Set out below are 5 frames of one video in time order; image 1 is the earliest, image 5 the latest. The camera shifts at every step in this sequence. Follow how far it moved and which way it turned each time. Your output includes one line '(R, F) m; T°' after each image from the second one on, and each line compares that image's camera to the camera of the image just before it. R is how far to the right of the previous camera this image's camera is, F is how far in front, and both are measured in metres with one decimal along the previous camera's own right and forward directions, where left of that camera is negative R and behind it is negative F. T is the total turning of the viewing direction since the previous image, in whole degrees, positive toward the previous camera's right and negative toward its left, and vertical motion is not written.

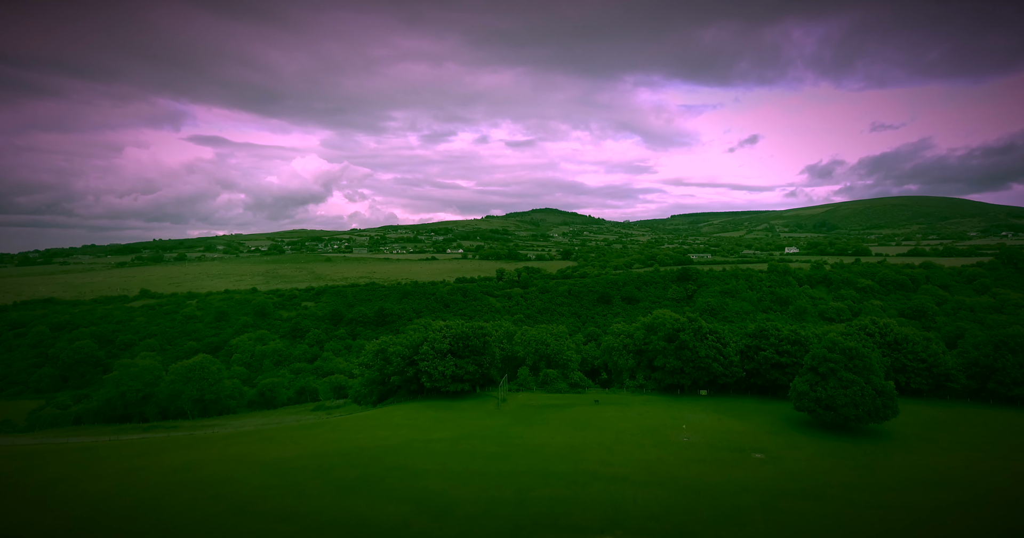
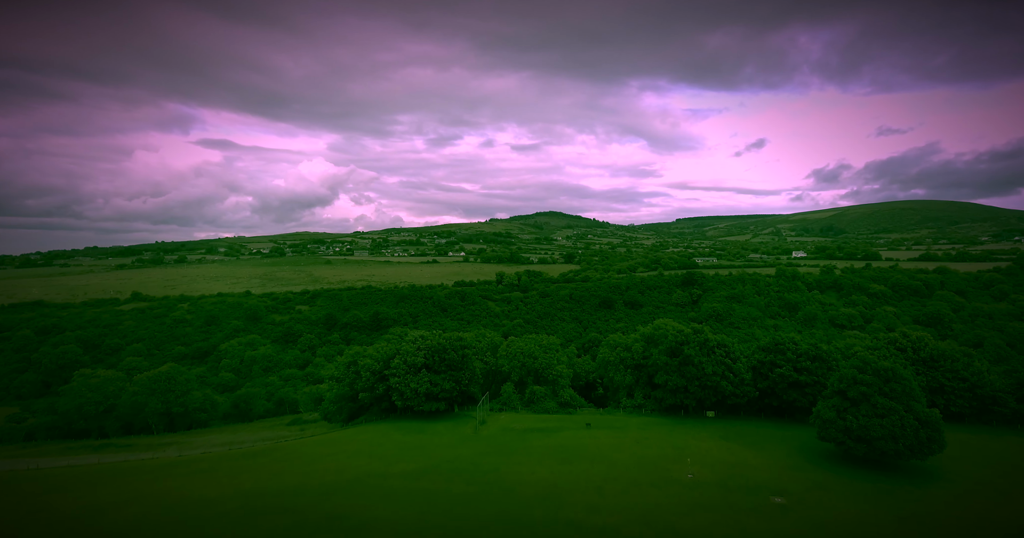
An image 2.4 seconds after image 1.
(+0.9, +3.2) m; 0°
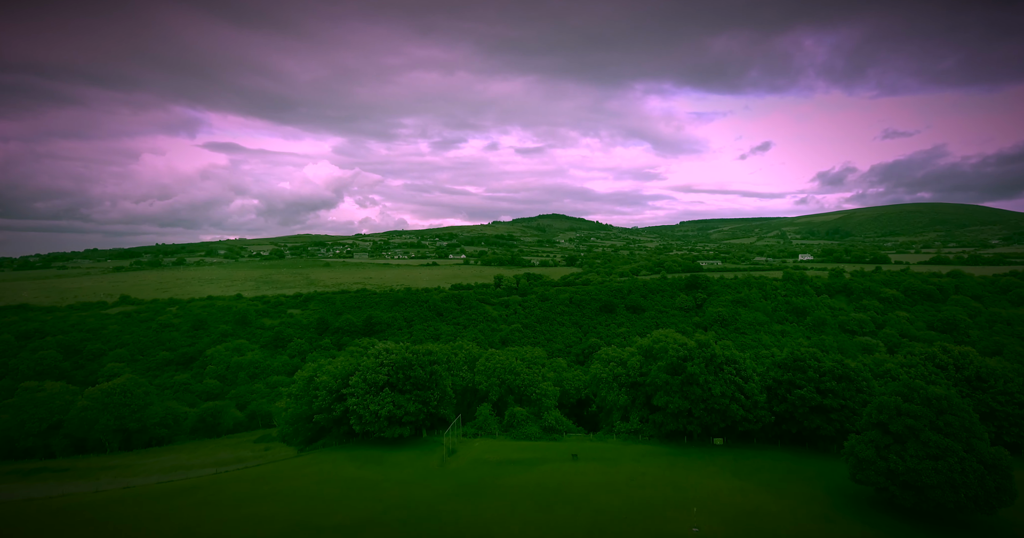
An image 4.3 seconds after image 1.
(+1.0, +3.4) m; 0°
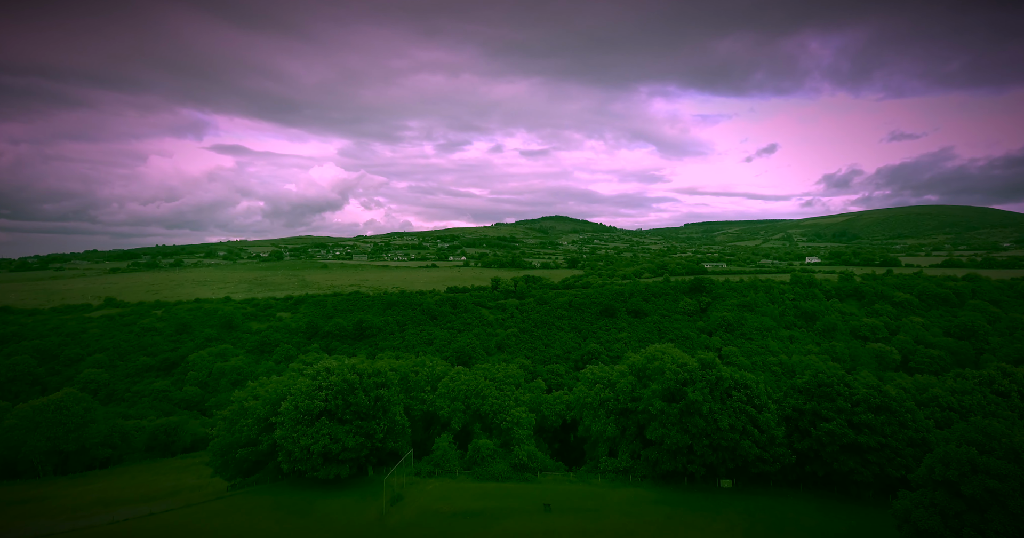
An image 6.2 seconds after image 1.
(+1.2, +3.8) m; 0°
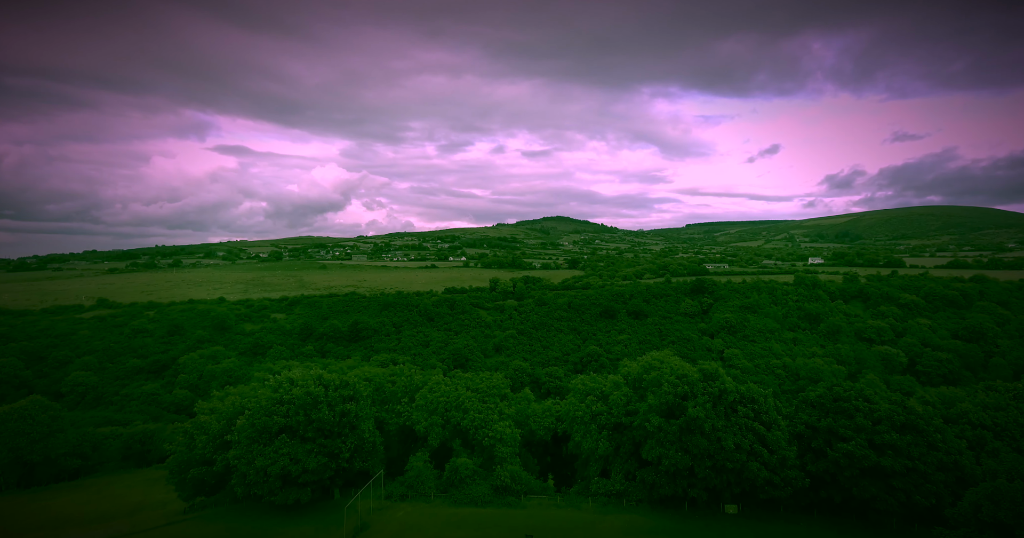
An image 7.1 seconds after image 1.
(+0.6, +1.8) m; 0°
